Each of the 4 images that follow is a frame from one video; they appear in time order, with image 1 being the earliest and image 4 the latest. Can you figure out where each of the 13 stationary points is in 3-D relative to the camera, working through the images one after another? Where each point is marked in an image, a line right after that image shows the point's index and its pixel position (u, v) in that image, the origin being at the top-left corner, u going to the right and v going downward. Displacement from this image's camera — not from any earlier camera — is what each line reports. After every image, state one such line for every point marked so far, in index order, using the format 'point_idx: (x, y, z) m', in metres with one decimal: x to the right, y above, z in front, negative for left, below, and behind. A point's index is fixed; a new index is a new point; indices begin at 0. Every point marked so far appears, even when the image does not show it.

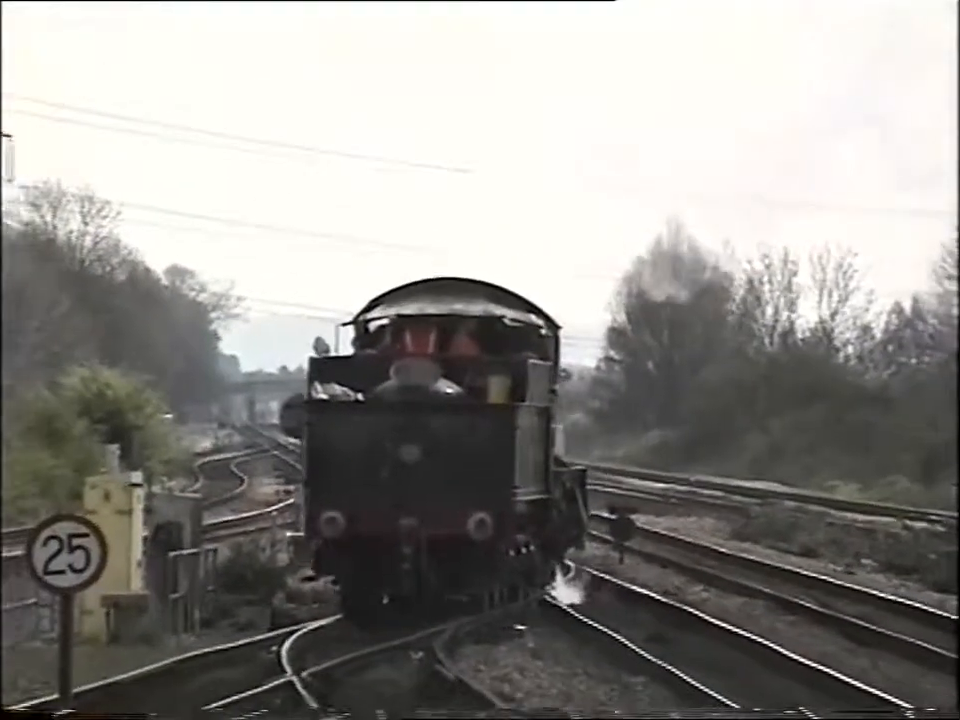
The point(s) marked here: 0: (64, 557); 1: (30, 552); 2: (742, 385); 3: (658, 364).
0: (-2.3, -1.1, +7.1) m
1: (-2.4, -1.0, +7.1) m
2: (+1.6, -0.1, +8.0) m
3: (+1.2, 0.0, +8.6) m
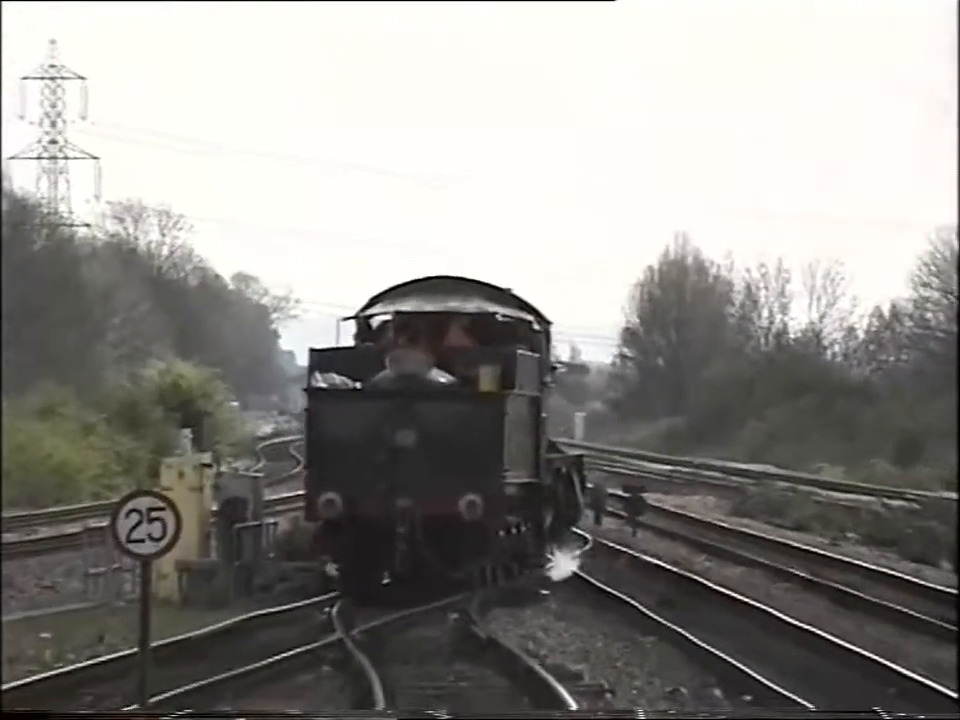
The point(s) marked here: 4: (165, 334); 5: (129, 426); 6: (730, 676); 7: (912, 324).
0: (-2.1, -1.0, +8.1) m
1: (-2.3, -1.0, +8.2) m
2: (+1.8, -0.1, +9.0) m
3: (+1.4, 0.0, +9.6) m
4: (-2.1, +0.2, +8.6) m
5: (-2.3, -0.4, +8.5) m
6: (+1.7, -2.1, +8.9) m
7: (+2.6, +0.2, +7.9) m
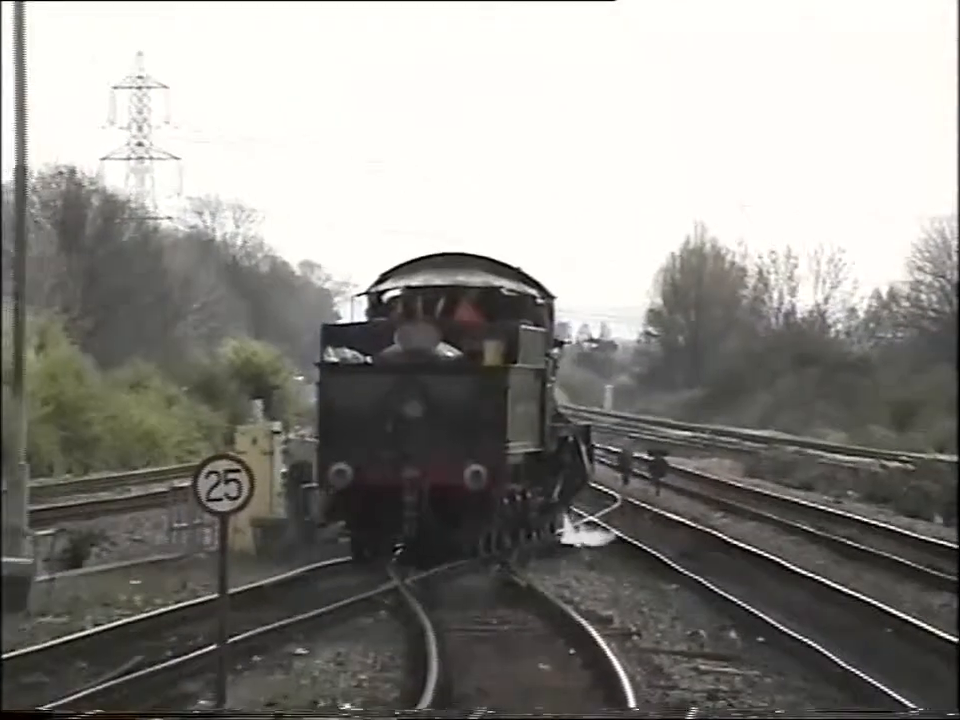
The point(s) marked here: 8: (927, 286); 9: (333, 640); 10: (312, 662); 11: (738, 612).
0: (-1.8, -0.9, +9.2) m
1: (-2.0, -0.9, +9.2) m
2: (+2.1, 0.0, +9.9) m
3: (+1.7, +0.2, +10.6) m
4: (-1.8, +0.3, +9.7) m
5: (-2.0, -0.3, +9.6) m
6: (+2.0, -1.9, +9.9) m
7: (+2.9, +0.4, +8.9) m
8: (+3.0, +0.5, +8.8) m
9: (-1.1, -2.1, +9.7) m
10: (-1.2, -2.1, +9.3) m
11: (+1.9, -1.9, +9.9) m
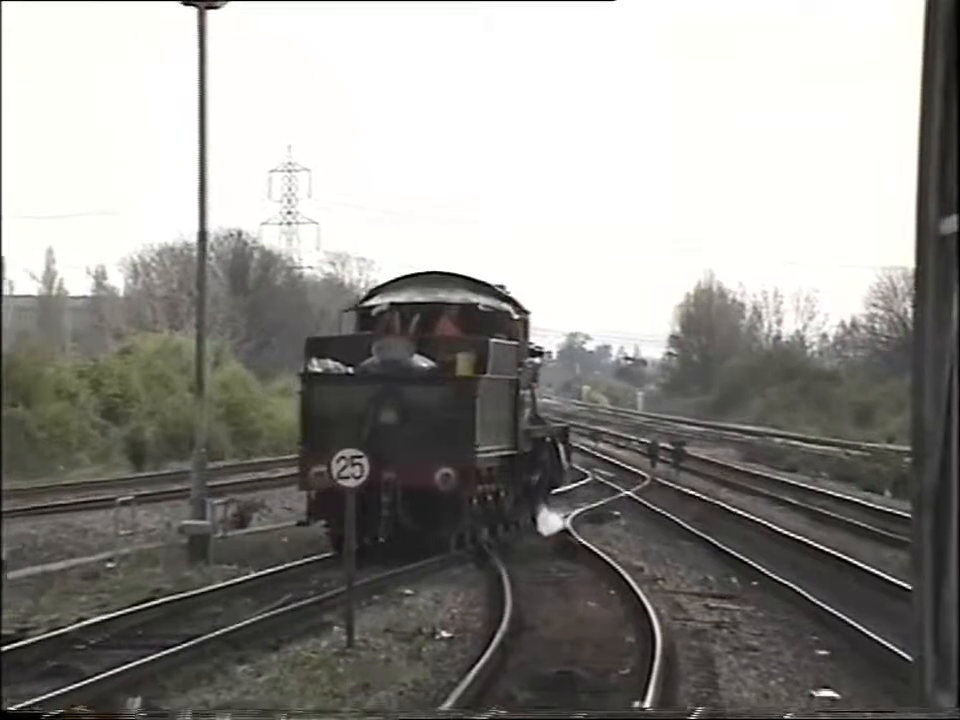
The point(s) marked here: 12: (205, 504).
0: (-1.2, -1.0, +12.3) m
1: (-1.4, -1.0, +12.3) m
2: (+2.7, -0.1, +13.0) m
3: (+2.3, 0.0, +13.6) m
4: (-1.2, +0.2, +12.8) m
5: (-1.4, -0.4, +12.7) m
6: (+2.6, -2.1, +13.0) m
7: (+3.5, +0.3, +11.9) m
8: (+3.6, +0.4, +11.8) m
9: (-0.5, -2.2, +12.8) m
10: (-0.6, -2.3, +12.4) m
11: (+2.5, -2.0, +12.9) m
12: (-2.6, -1.3, +12.2) m
